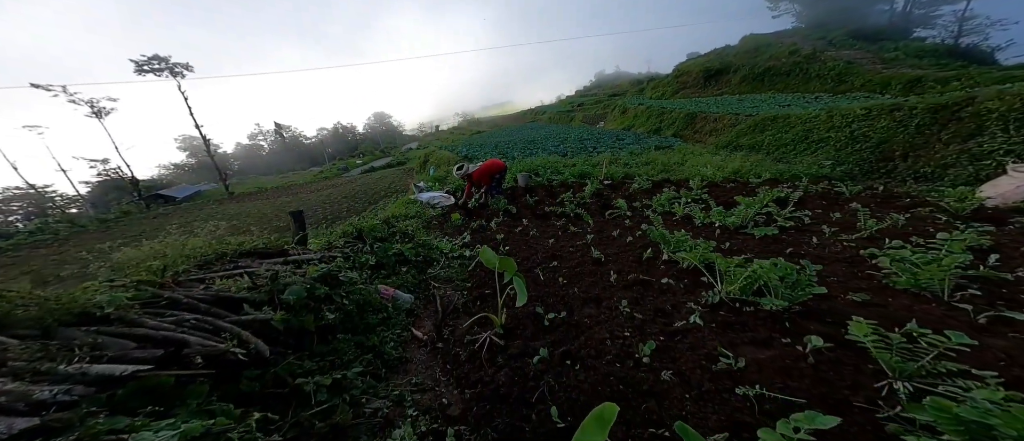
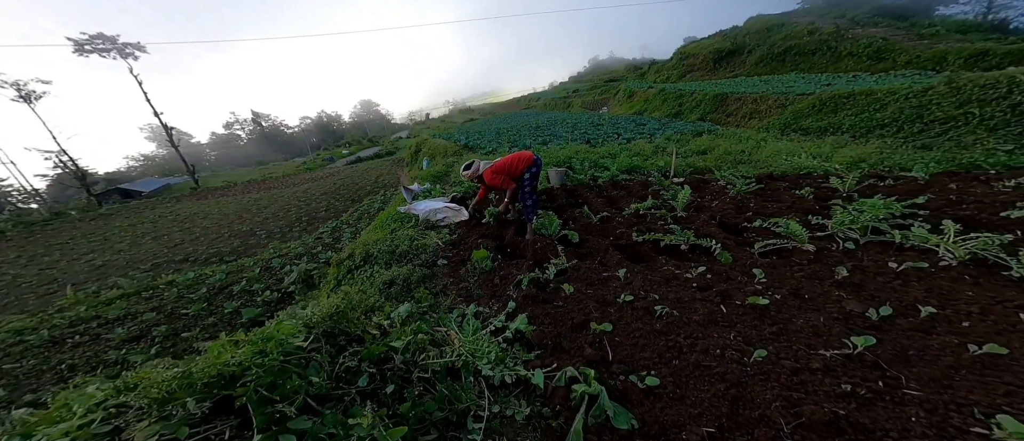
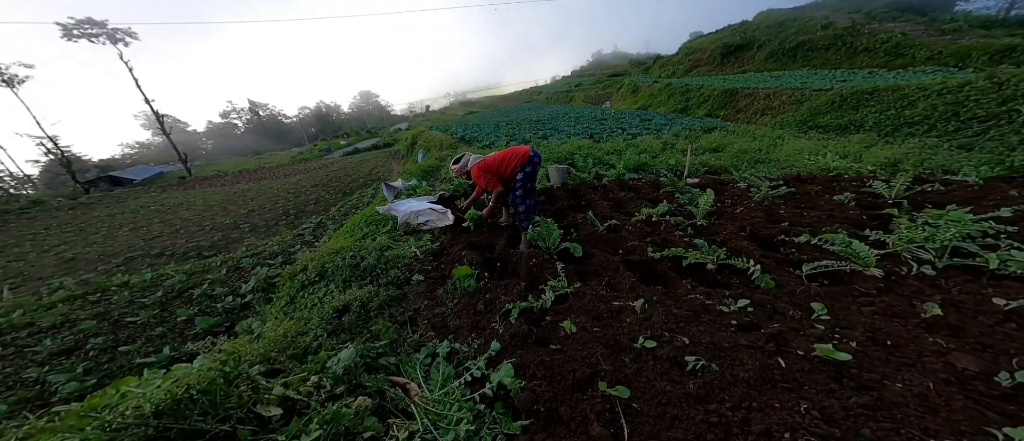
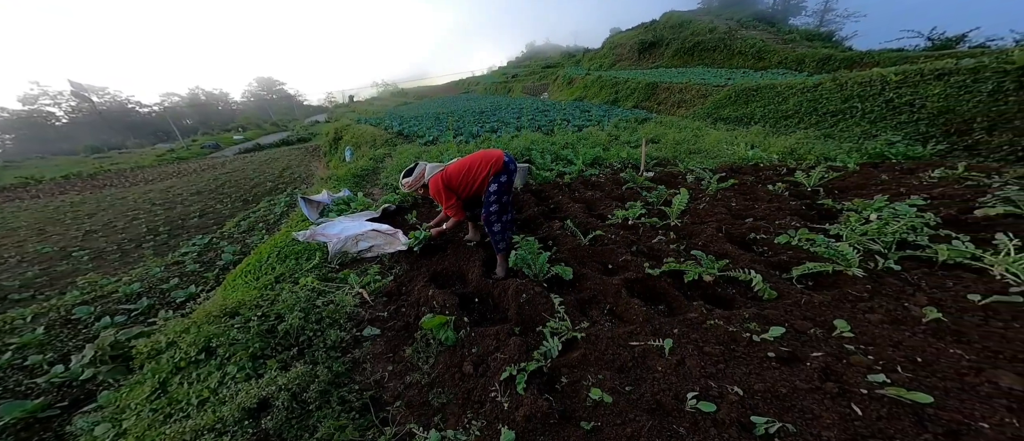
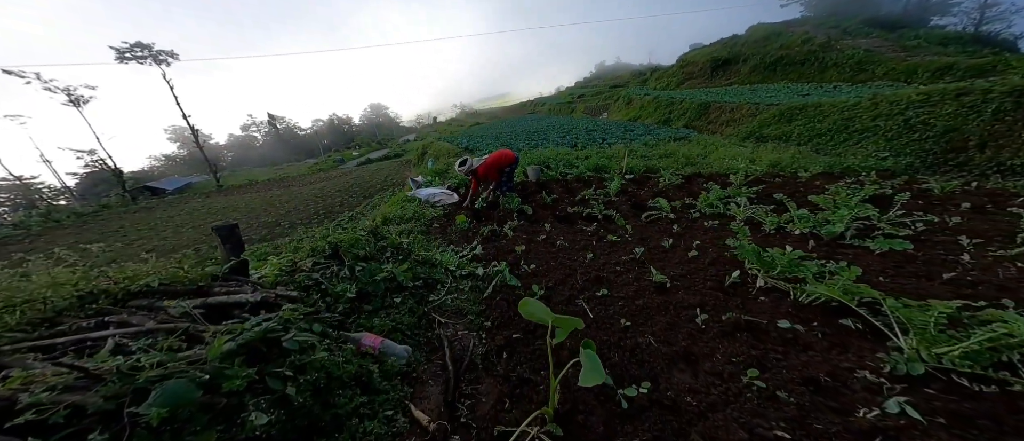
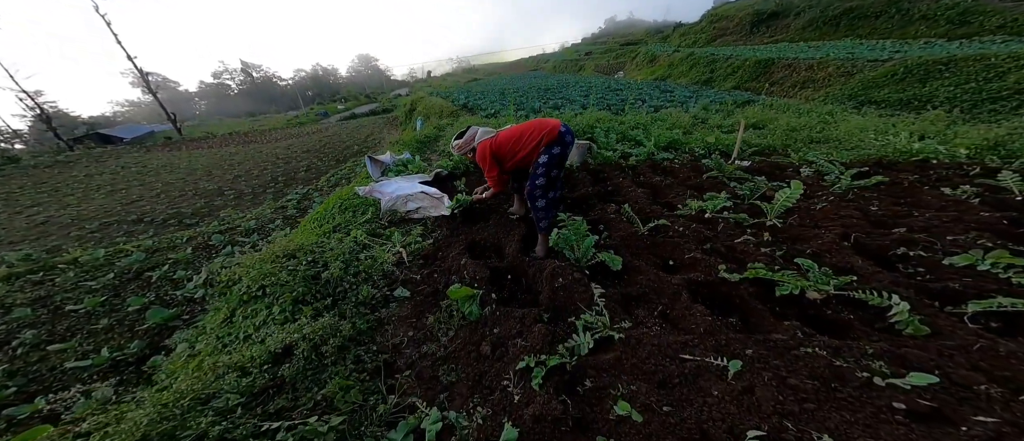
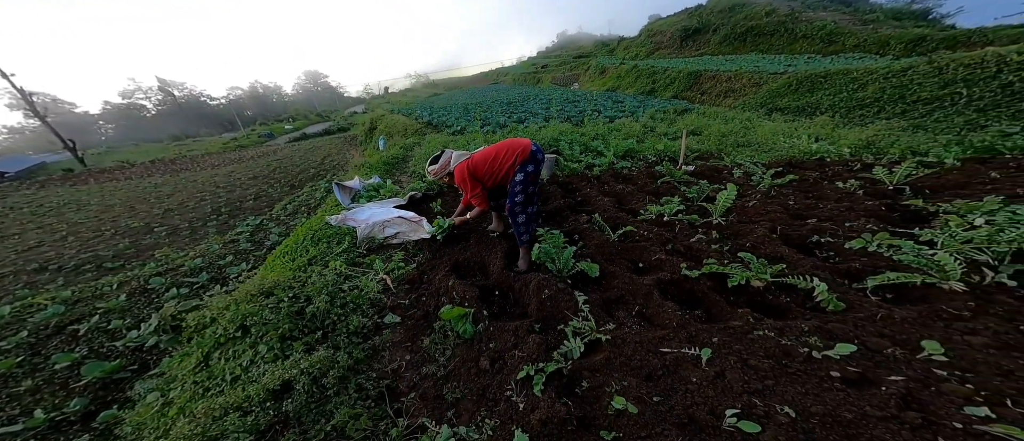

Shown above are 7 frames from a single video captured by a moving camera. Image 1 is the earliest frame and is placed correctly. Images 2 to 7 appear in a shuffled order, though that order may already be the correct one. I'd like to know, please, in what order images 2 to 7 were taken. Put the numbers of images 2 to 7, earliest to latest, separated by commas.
5, 2, 3, 6, 7, 4
